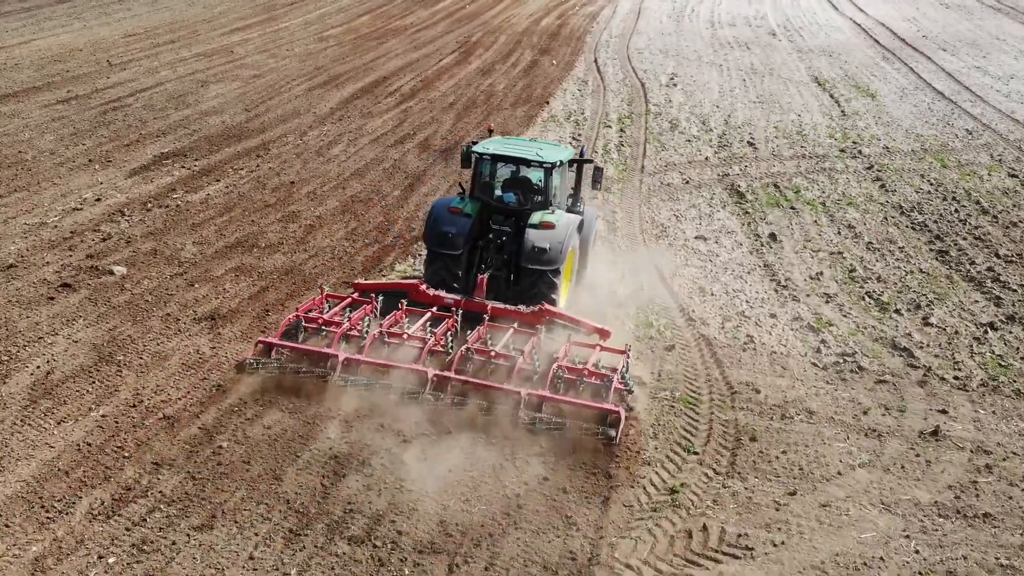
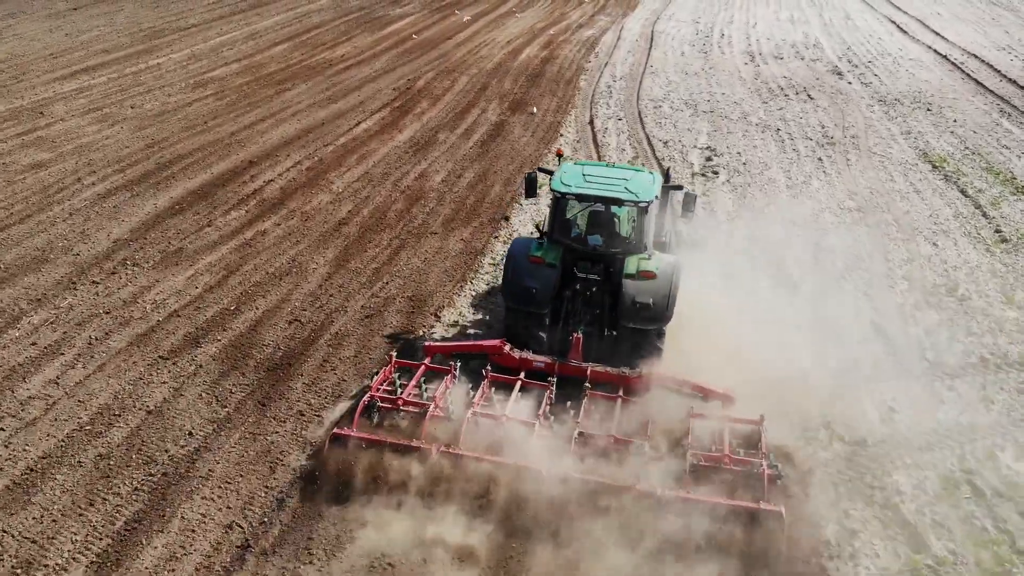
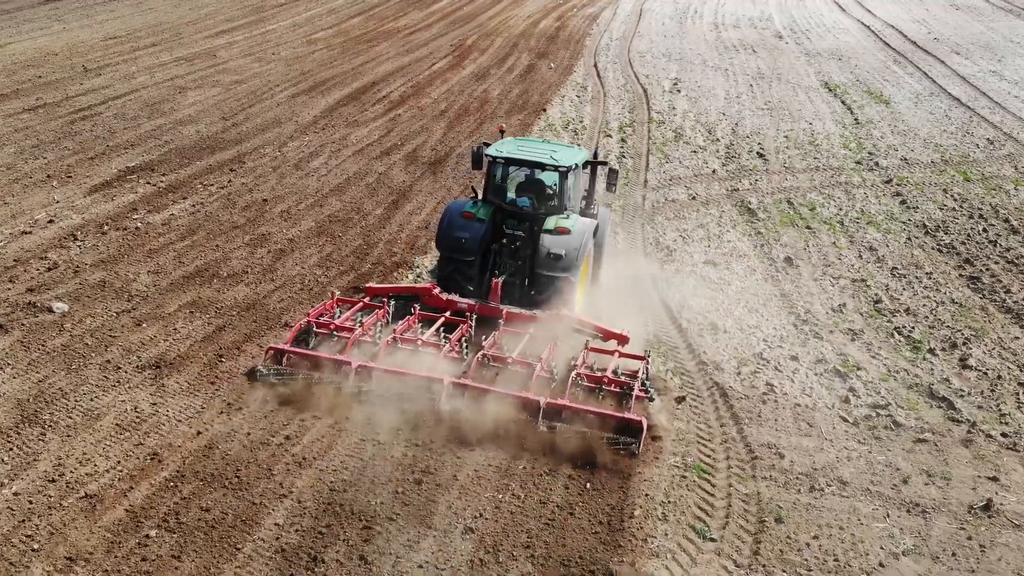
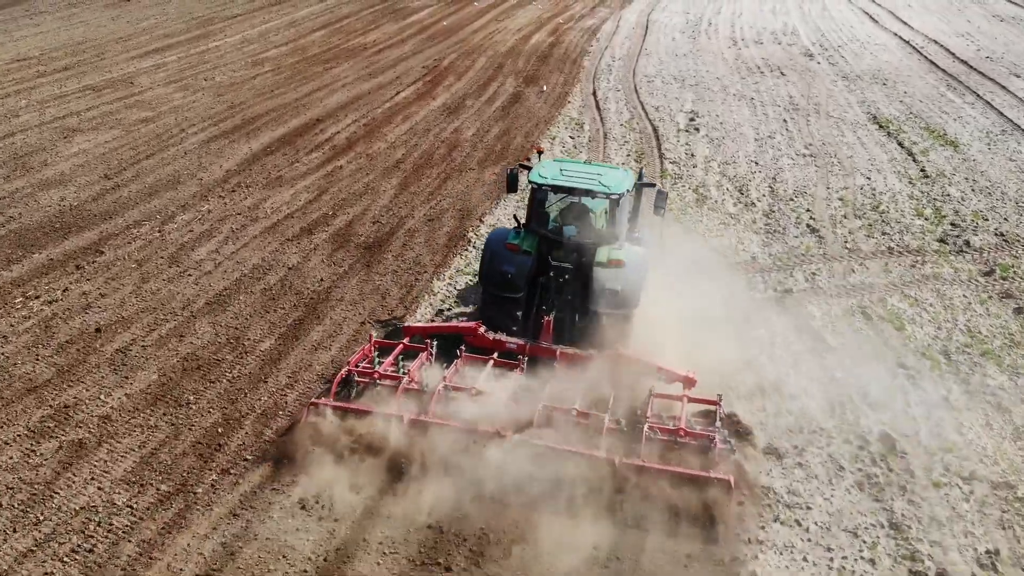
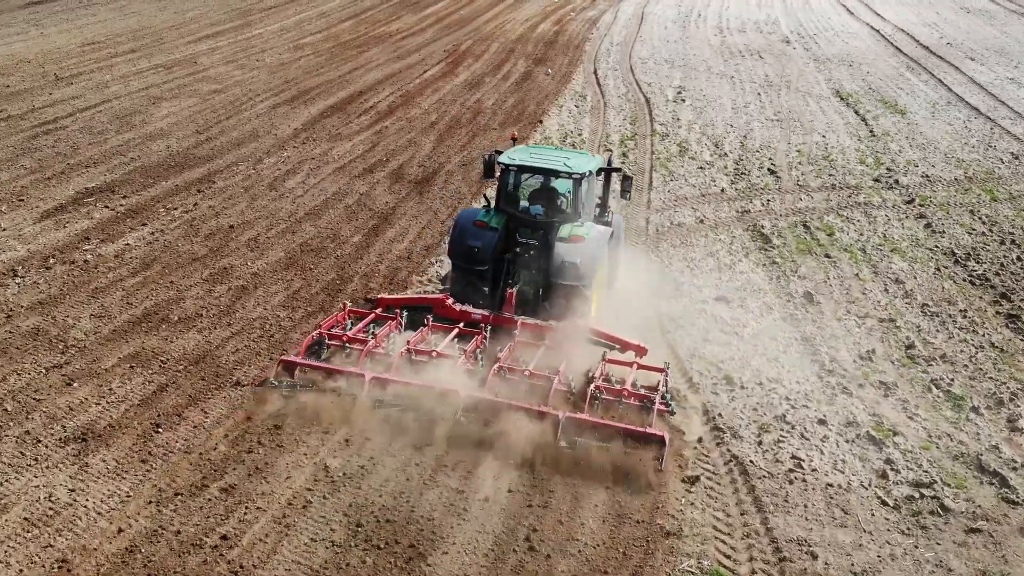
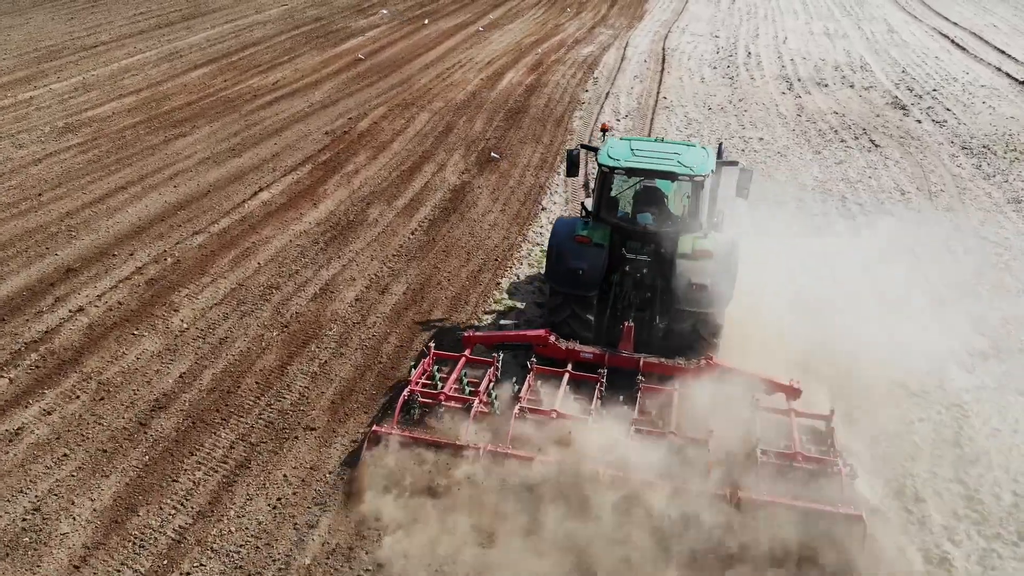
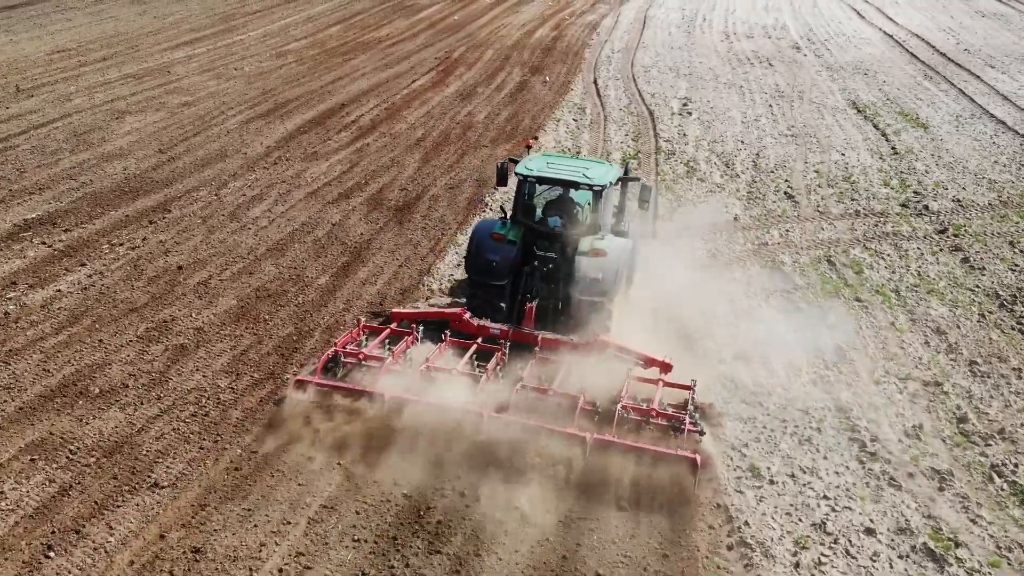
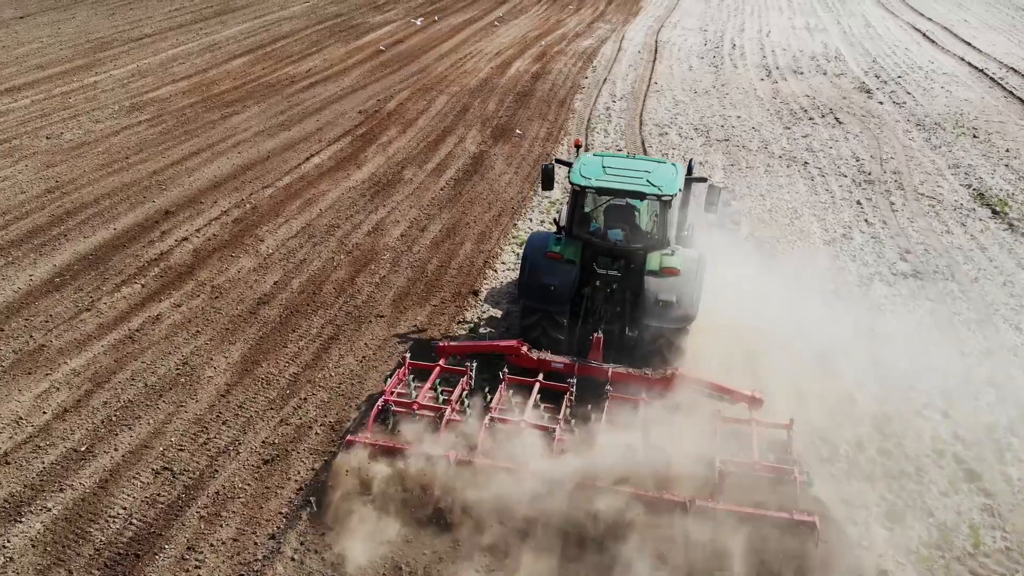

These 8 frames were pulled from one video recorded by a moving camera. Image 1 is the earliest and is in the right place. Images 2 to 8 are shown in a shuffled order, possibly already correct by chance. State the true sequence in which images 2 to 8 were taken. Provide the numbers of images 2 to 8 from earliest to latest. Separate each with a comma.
3, 5, 7, 4, 2, 8, 6
